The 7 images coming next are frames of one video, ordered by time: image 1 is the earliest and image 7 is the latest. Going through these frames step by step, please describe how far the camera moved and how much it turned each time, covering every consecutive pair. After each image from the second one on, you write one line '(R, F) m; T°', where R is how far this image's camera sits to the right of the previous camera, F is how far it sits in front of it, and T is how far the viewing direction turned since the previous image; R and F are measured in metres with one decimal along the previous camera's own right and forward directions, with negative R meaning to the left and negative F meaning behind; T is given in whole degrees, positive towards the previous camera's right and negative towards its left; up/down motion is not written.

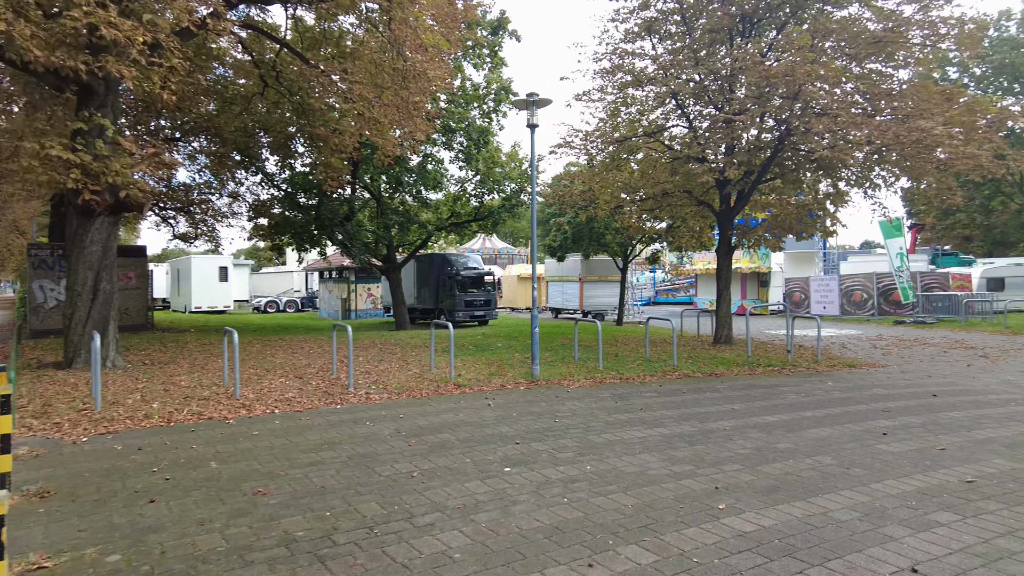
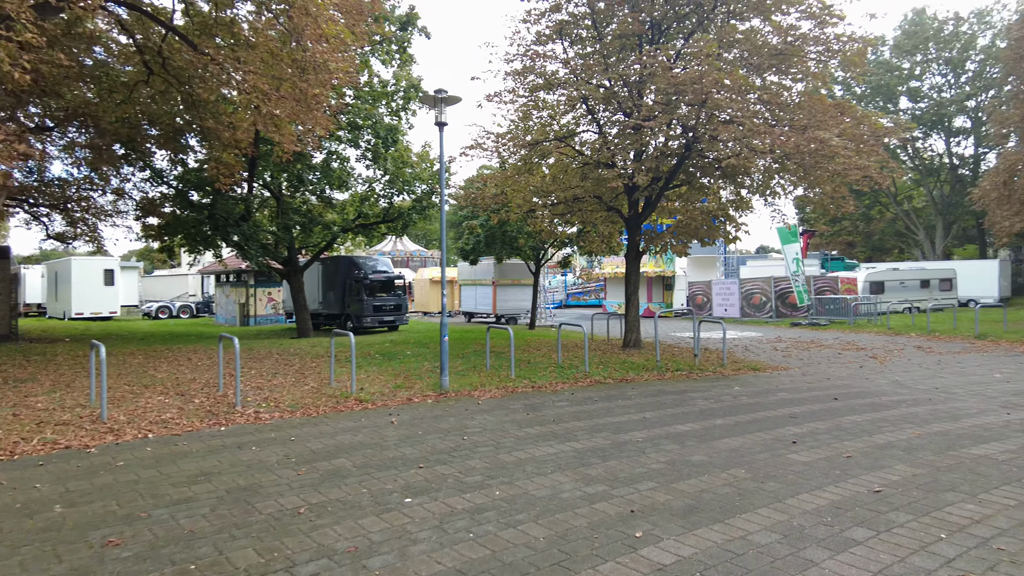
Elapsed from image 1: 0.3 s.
(+0.1, +0.4) m; +8°
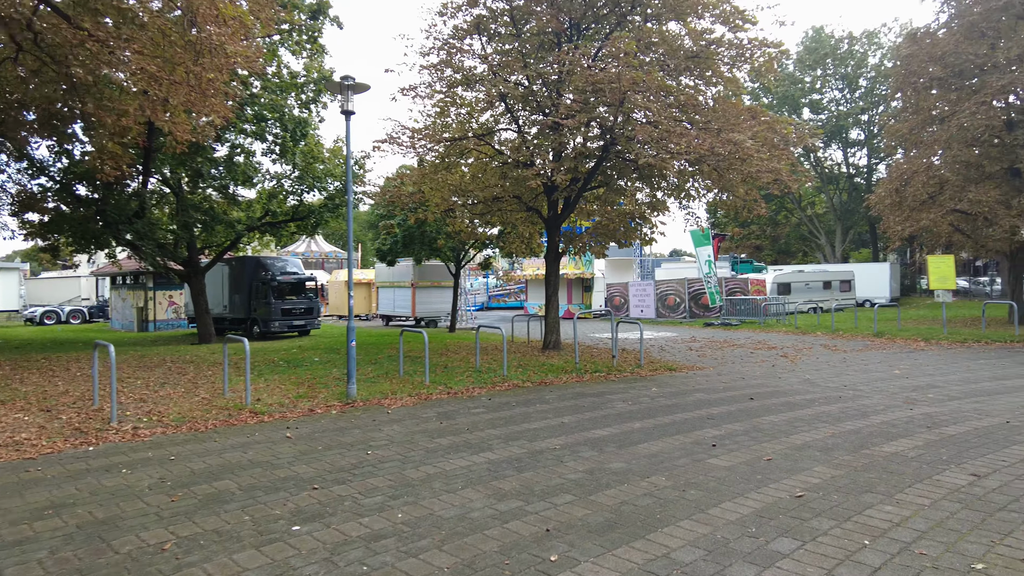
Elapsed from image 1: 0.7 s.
(+0.1, +0.4) m; +7°
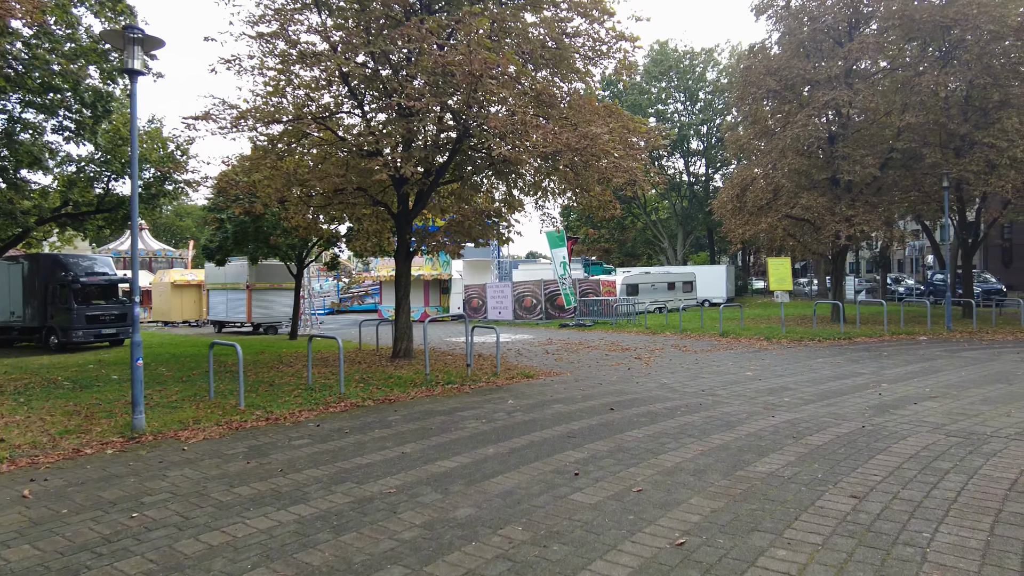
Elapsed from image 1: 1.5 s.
(+0.2, +1.0) m; +12°
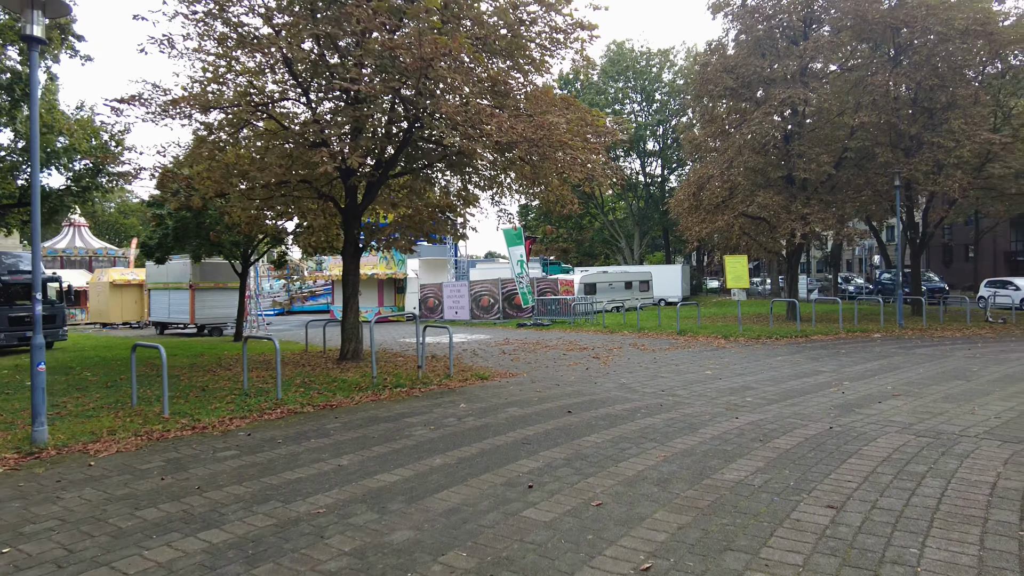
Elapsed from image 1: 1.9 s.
(+0.1, +0.5) m; +4°
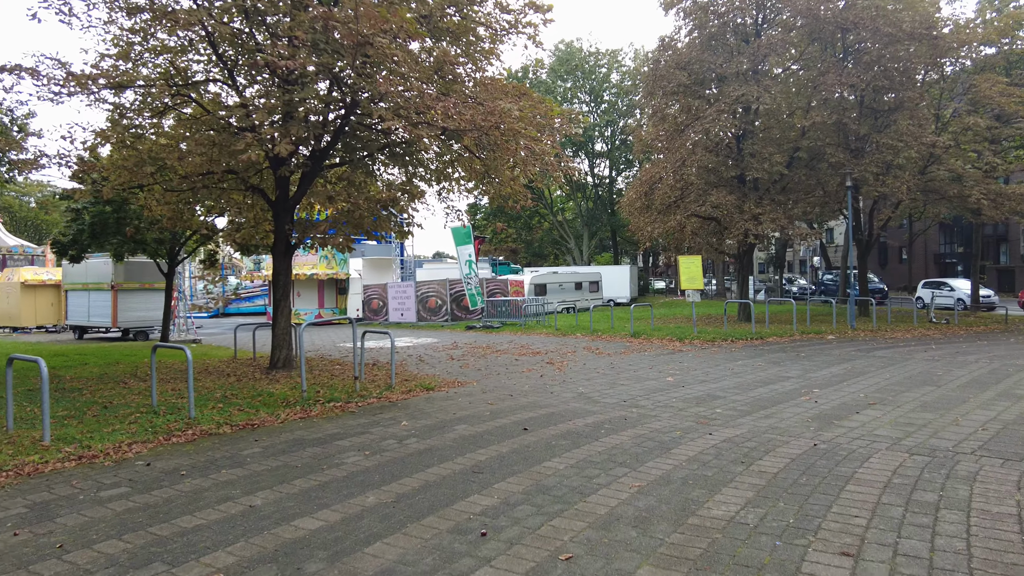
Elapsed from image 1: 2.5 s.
(0.0, +0.8) m; +5°
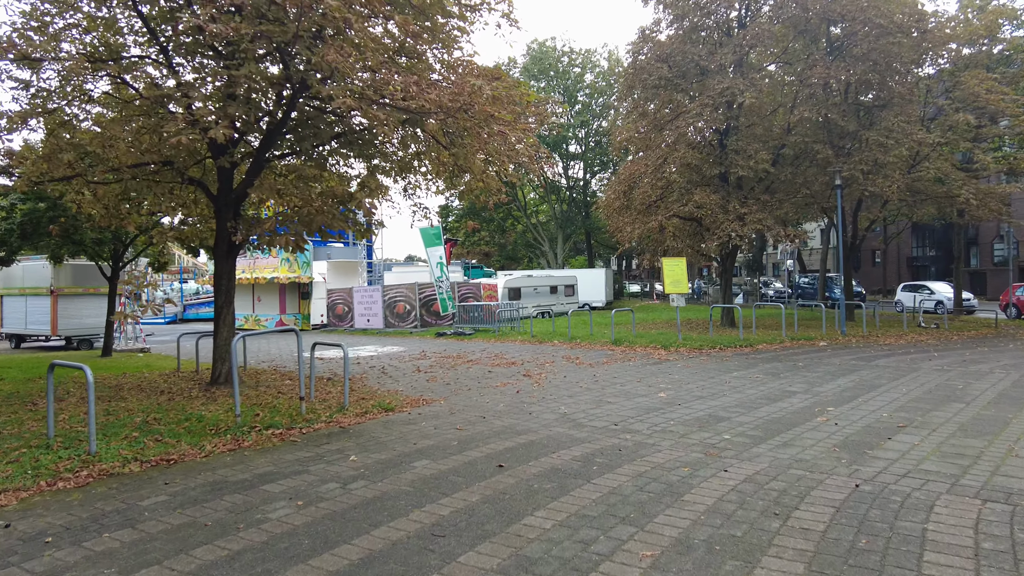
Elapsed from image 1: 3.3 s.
(0.0, +1.1) m; +2°
